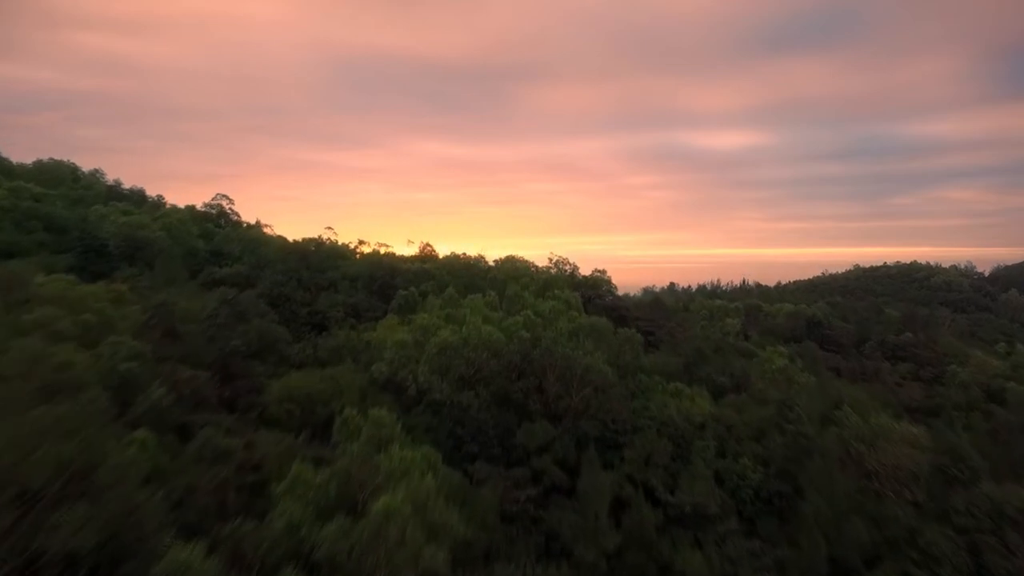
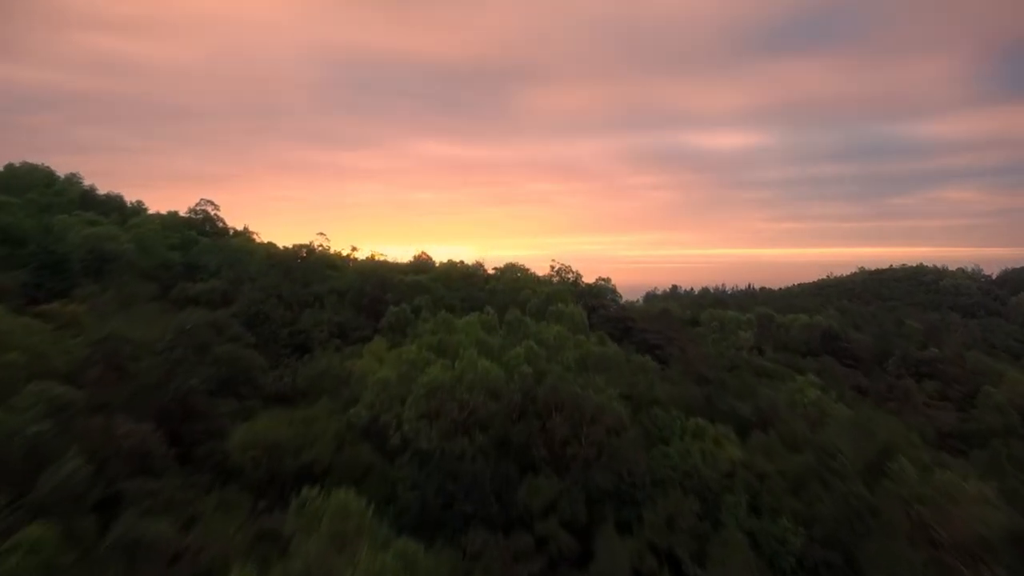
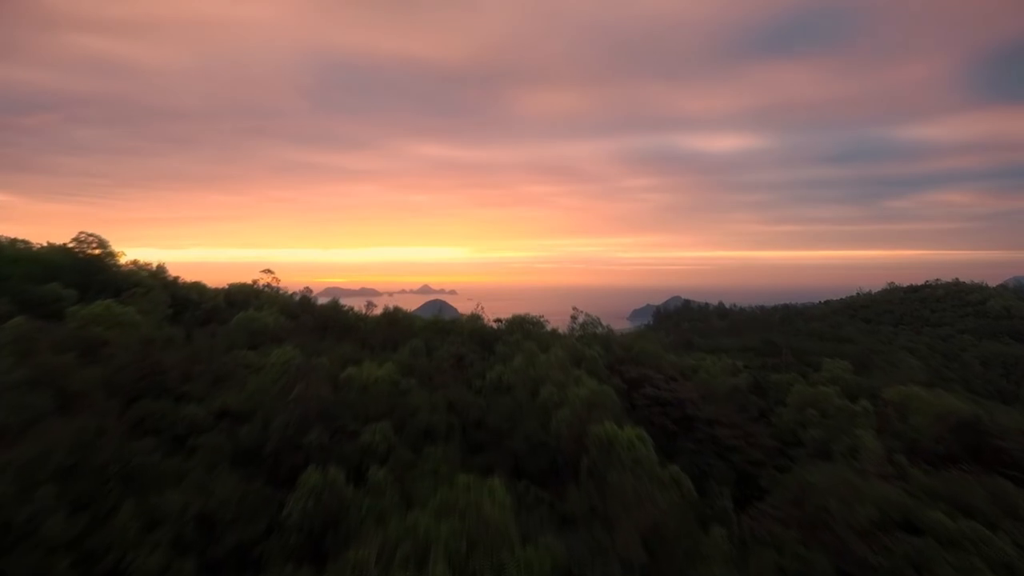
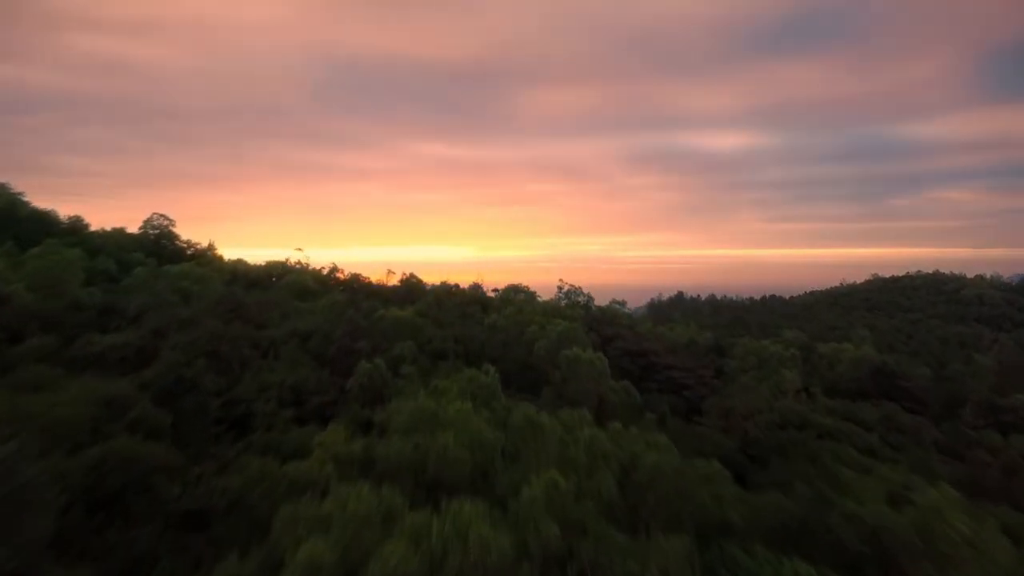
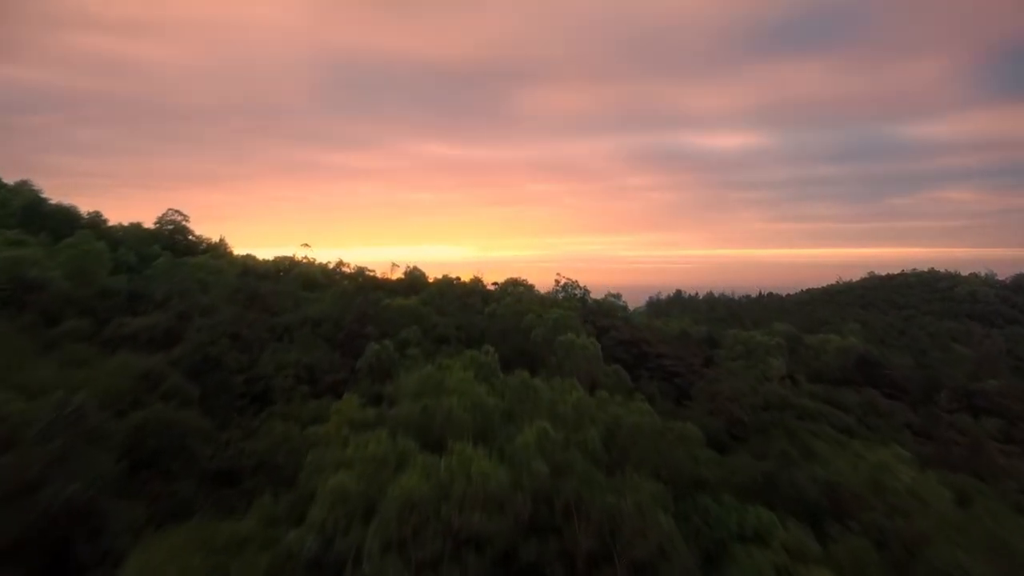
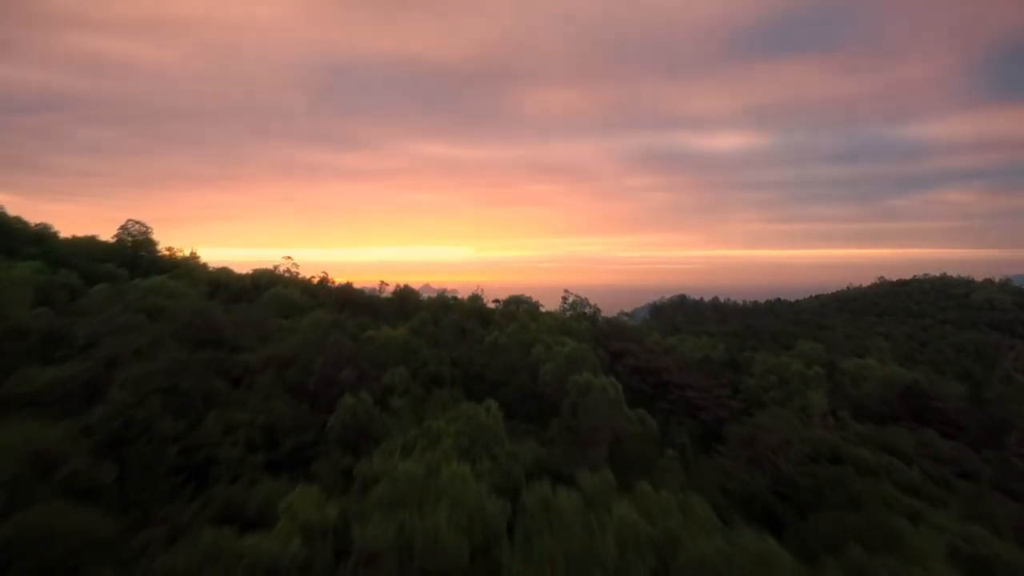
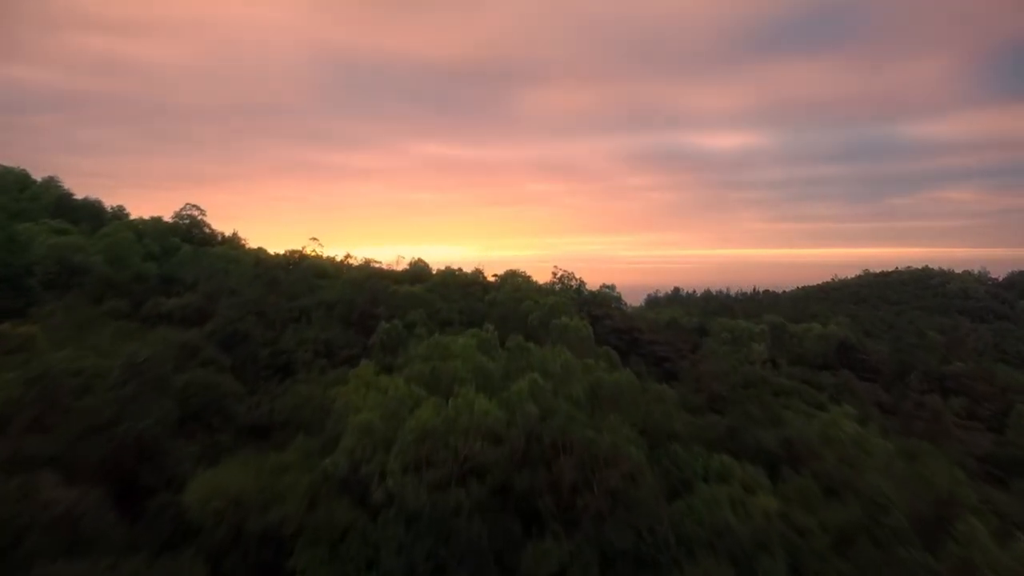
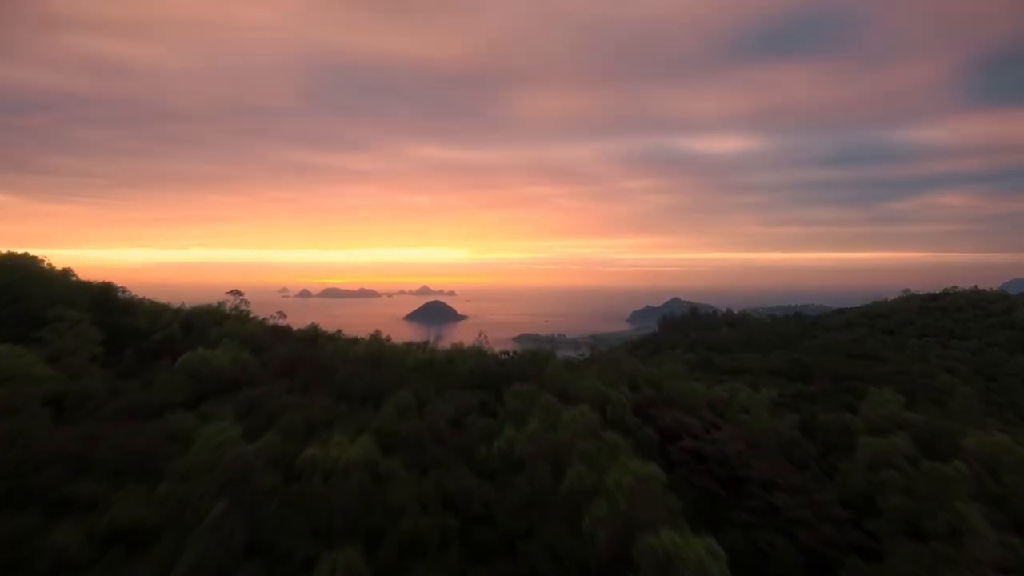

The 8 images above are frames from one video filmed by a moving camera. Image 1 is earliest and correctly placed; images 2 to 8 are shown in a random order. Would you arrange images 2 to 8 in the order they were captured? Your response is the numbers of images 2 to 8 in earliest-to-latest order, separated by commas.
2, 7, 5, 4, 6, 3, 8
